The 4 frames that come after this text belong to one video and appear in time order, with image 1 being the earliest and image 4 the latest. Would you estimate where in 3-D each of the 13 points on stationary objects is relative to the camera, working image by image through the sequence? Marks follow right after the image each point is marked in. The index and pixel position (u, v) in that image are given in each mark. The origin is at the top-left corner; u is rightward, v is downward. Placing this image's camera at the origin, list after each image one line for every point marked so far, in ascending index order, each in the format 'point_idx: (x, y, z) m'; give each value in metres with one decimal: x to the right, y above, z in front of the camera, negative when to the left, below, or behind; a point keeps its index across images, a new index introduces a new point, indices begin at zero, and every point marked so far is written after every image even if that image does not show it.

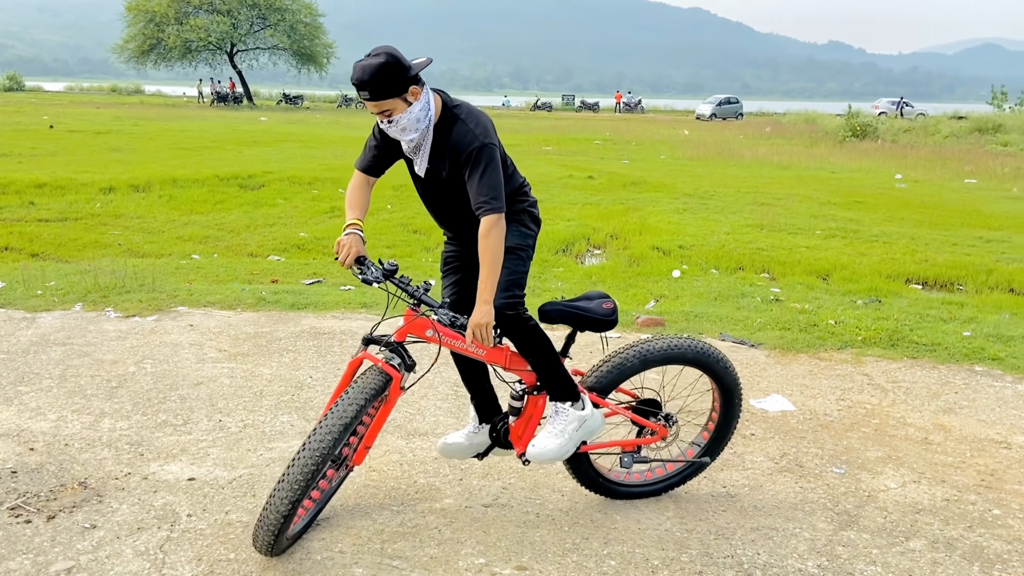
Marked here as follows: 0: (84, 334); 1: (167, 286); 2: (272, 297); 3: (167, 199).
0: (-2.6, -0.3, +5.4) m
1: (-2.7, 0.0, +6.7) m
2: (-1.8, -0.1, +6.4) m
3: (-4.7, +1.2, +11.8) m
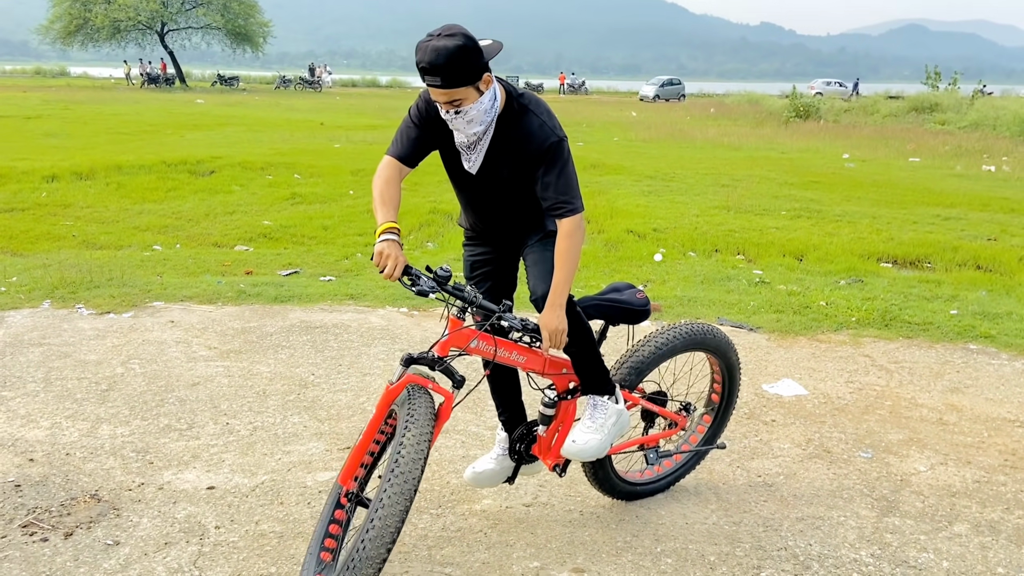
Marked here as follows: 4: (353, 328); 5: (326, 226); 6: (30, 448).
0: (-2.6, -0.3, +5.1) m
1: (-2.7, +0.1, +6.4) m
2: (-1.9, 0.0, +6.1) m
3: (-5.2, +1.3, +11.3) m
4: (-1.0, -0.3, +5.2) m
5: (-2.0, +0.6, +9.0) m
6: (-2.0, -0.7, +3.5) m
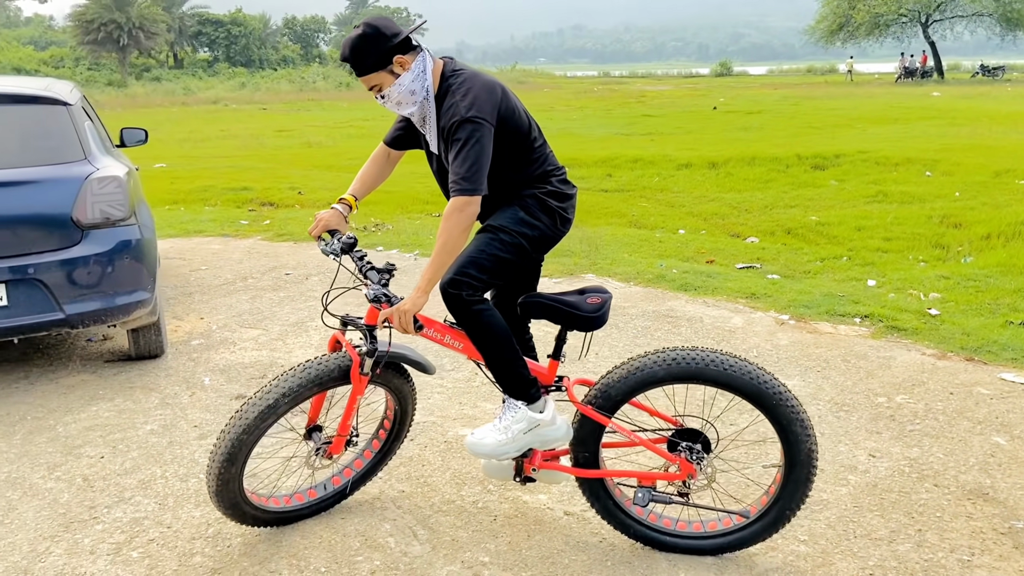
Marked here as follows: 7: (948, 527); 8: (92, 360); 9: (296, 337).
0: (-0.1, 0.0, +6.2) m
1: (+0.8, +0.3, +7.2) m
2: (+1.2, +0.1, +6.3) m
3: (+3.0, +1.6, +12.2) m
4: (+1.1, -0.2, +5.1) m
5: (+3.3, +0.5, +8.3) m
6: (-0.9, -0.4, +4.7) m
7: (+1.5, -0.8, +2.9) m
8: (-2.3, -0.4, +4.7) m
9: (-1.3, -0.3, +5.1) m
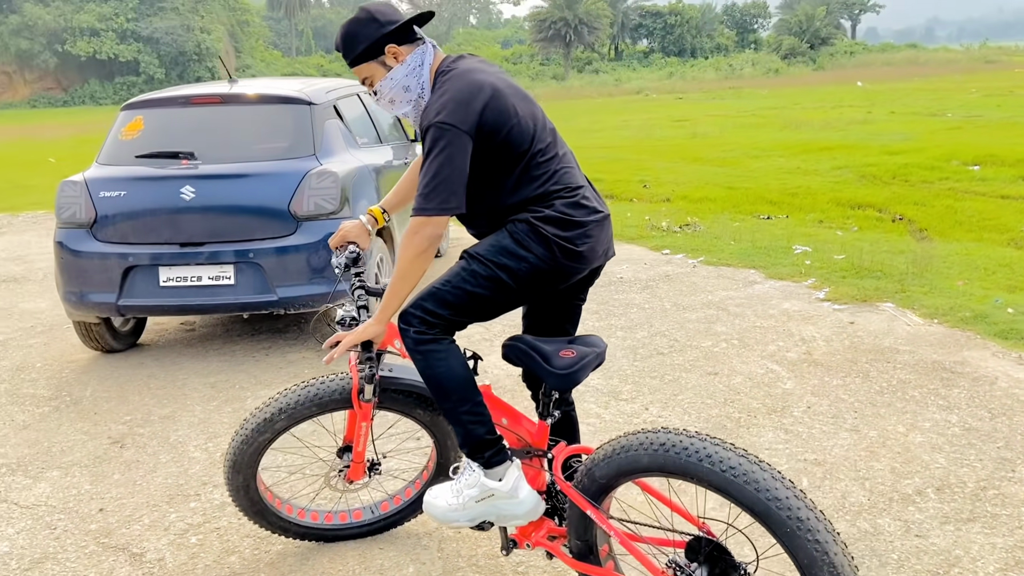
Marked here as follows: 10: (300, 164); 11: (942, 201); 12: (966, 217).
0: (+1.6, -0.1, +5.4) m
1: (+2.9, +0.1, +5.8) m
2: (+2.8, -0.2, +4.9) m
3: (+7.3, +1.1, +9.1) m
4: (+2.1, -0.4, +3.9) m
5: (+5.6, +0.1, +5.6) m
6: (+0.2, -0.4, +4.4) m
7: (+1.3, -1.0, +1.8) m
8: (-1.1, -0.3, +5.1) m
9: (0.0, -0.3, +4.9) m
10: (-1.1, +0.6, +4.5) m
11: (+4.4, +0.9, +8.9) m
12: (+4.3, +0.7, +8.1) m
